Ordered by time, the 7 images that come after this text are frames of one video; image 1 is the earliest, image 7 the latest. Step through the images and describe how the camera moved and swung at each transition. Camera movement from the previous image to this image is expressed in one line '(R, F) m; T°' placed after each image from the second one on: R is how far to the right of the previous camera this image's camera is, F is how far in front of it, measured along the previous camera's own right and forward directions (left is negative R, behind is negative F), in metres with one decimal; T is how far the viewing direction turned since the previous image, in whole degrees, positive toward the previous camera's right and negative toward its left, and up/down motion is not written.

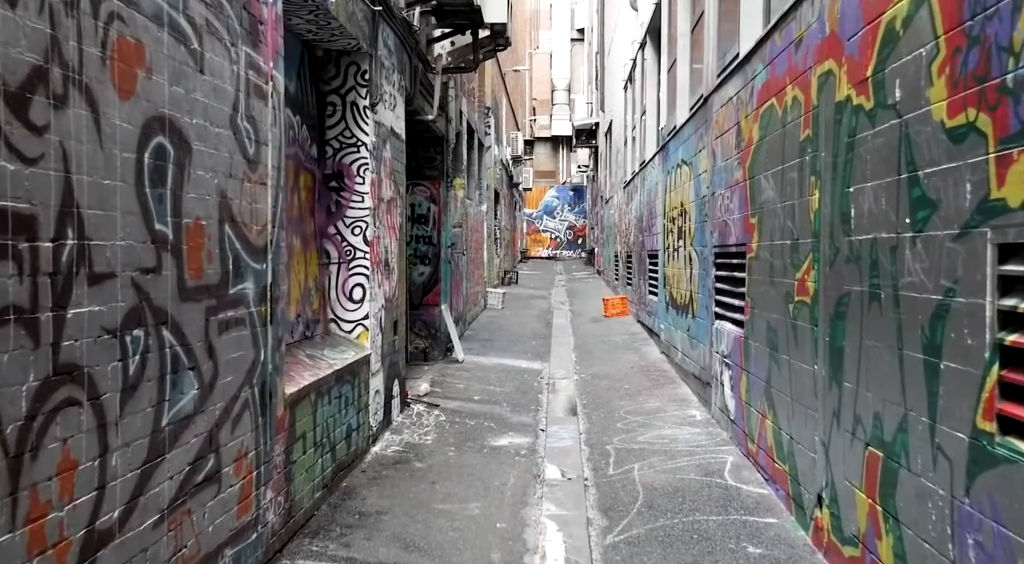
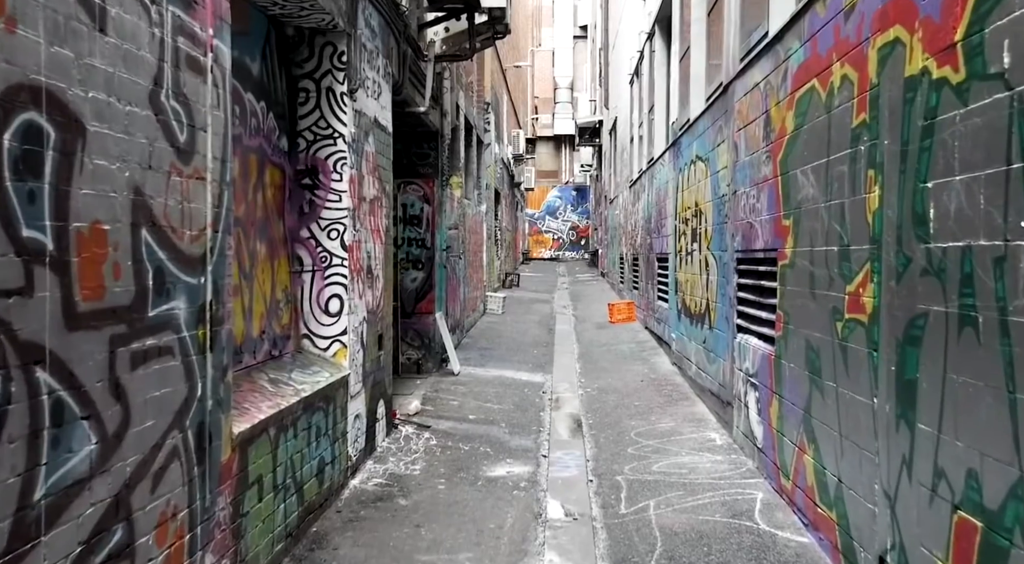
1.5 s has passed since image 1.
(0.0, +0.8) m; 0°
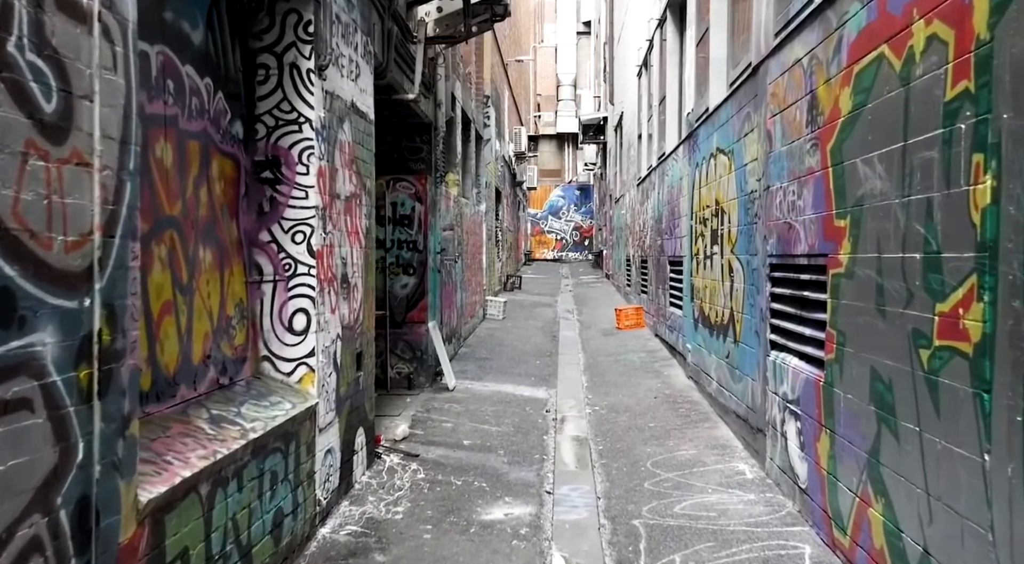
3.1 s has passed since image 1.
(0.0, +0.9) m; 0°
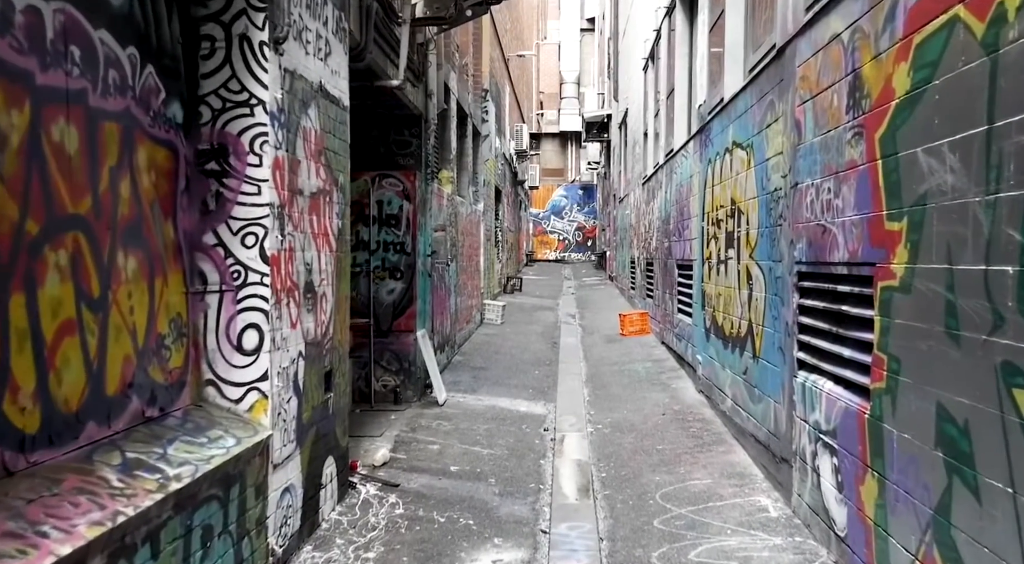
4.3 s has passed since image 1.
(+0.1, +0.8) m; 0°
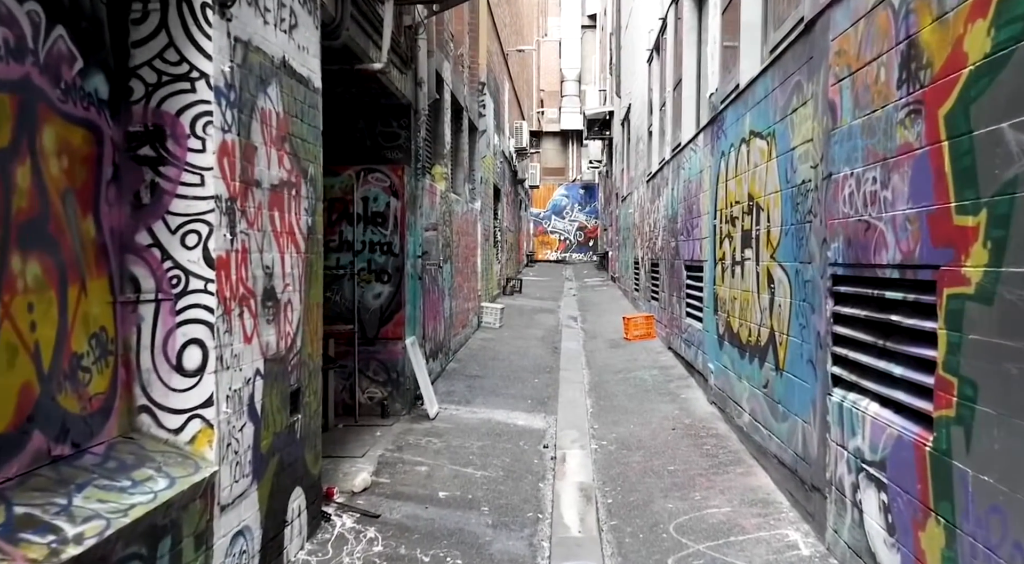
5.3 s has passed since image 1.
(0.0, +0.7) m; 0°
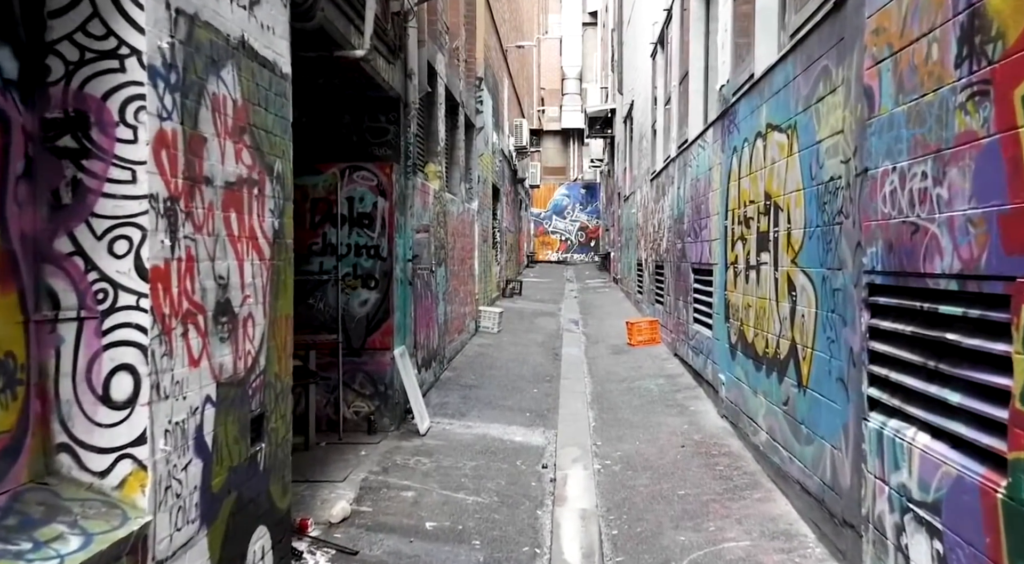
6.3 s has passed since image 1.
(0.0, +0.6) m; 0°
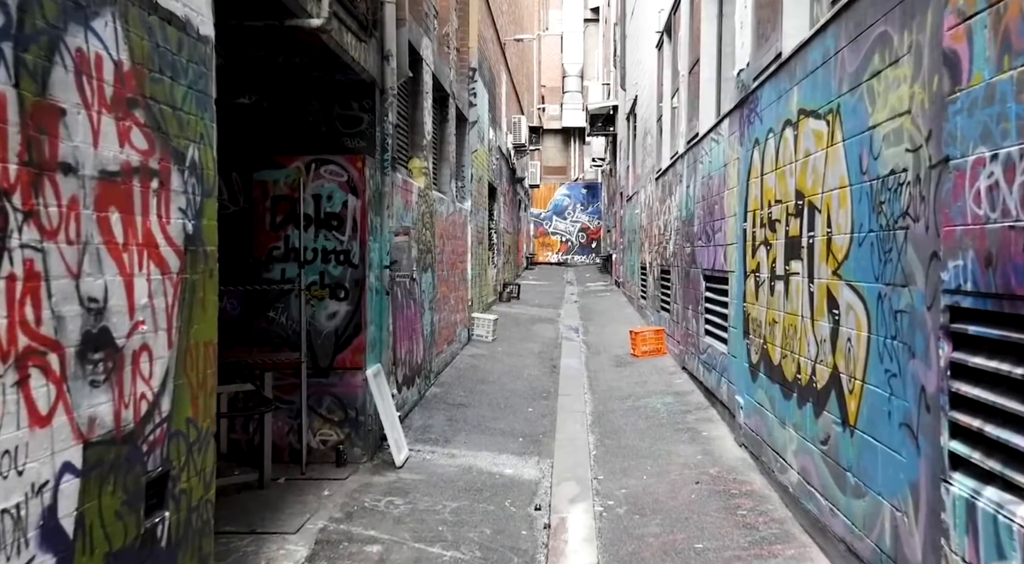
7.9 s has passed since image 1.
(+0.1, +1.0) m; 0°
